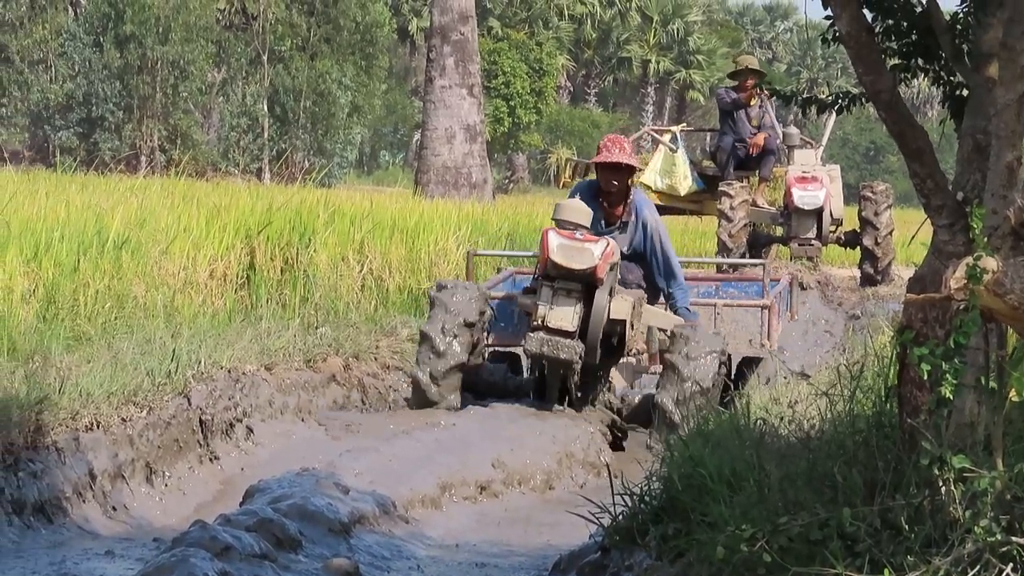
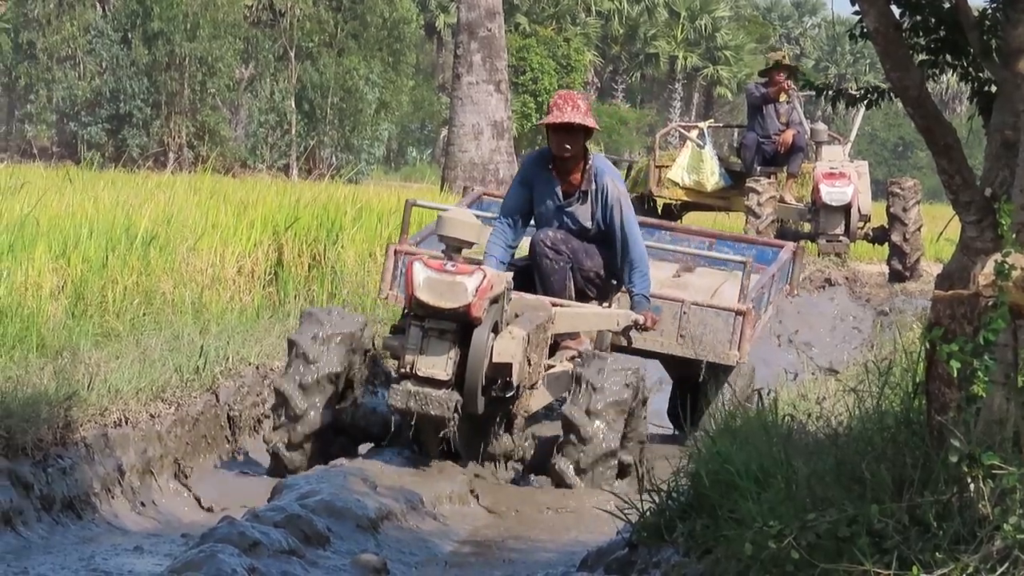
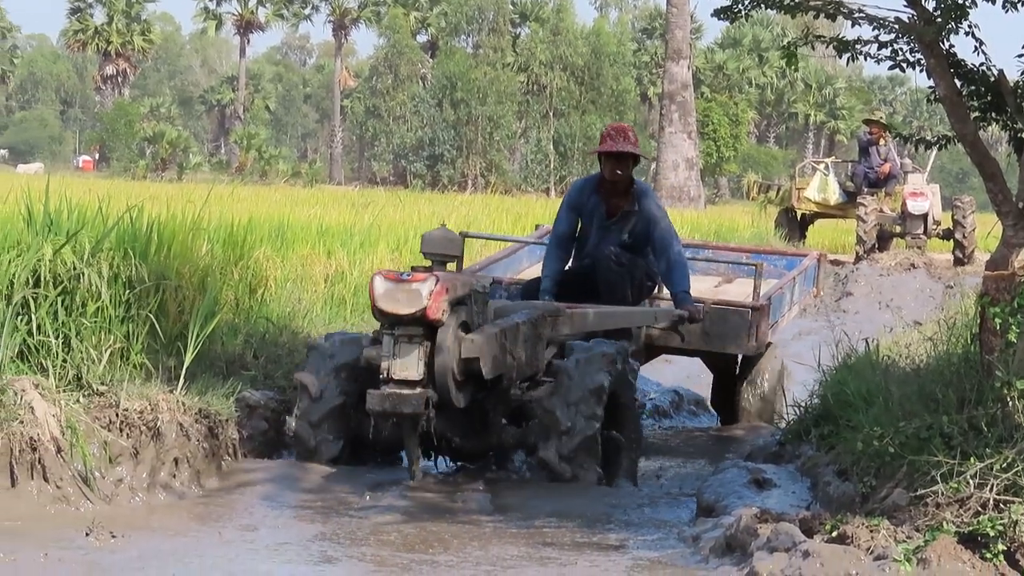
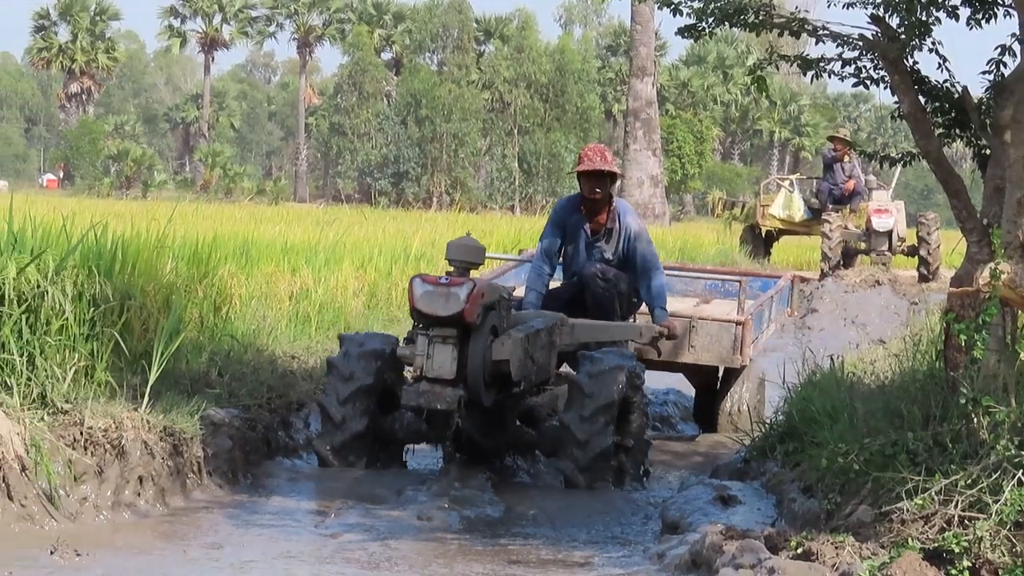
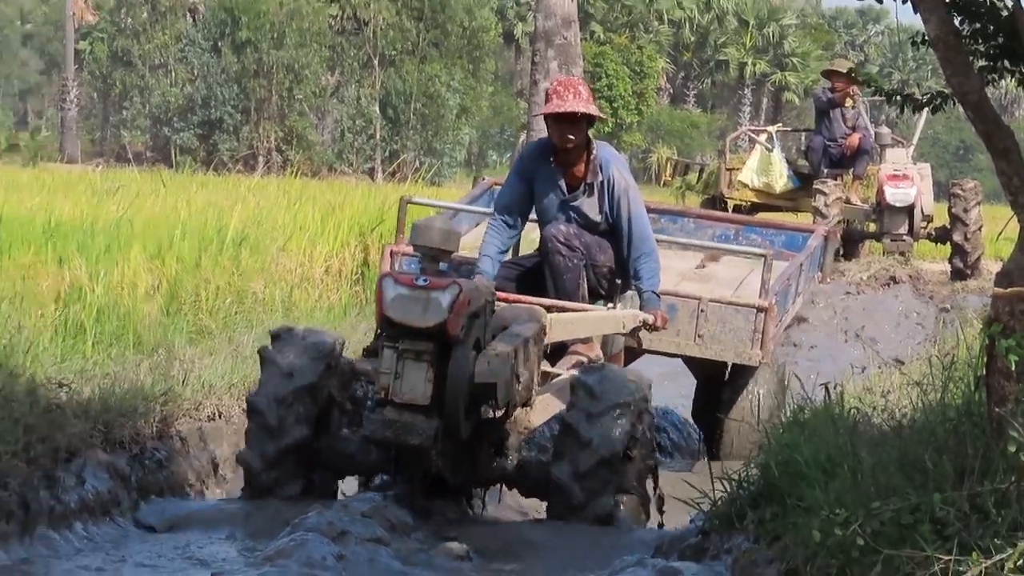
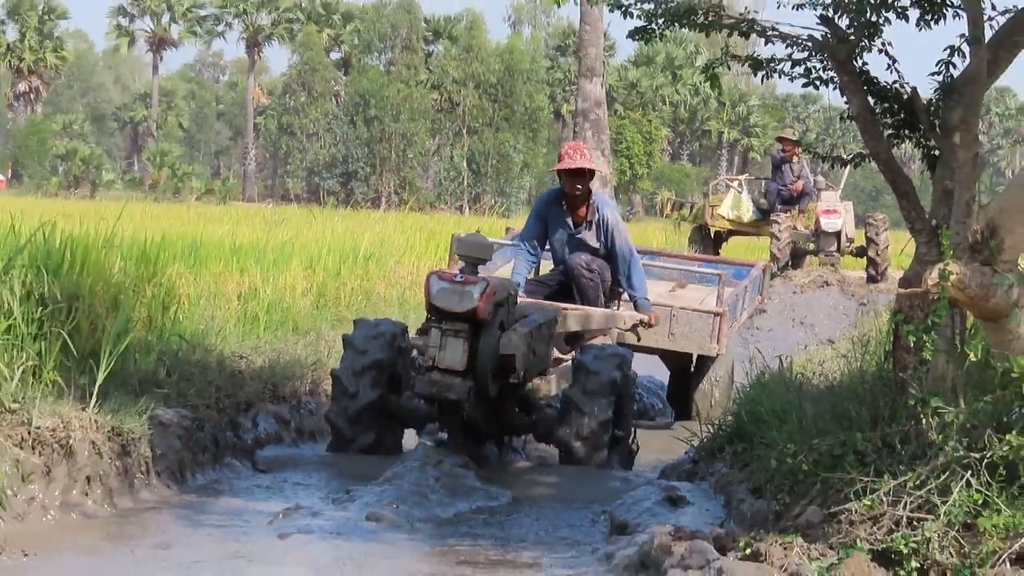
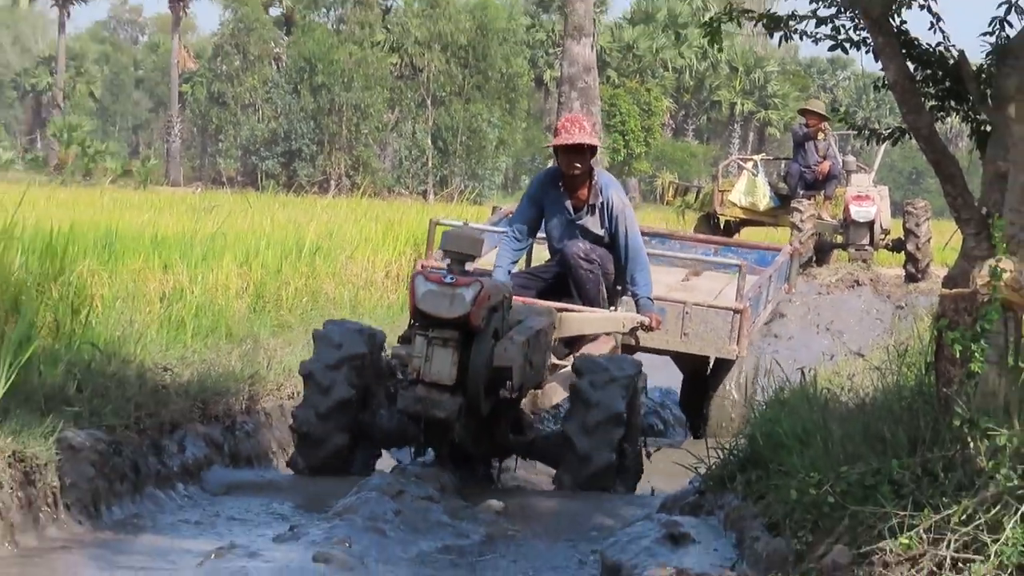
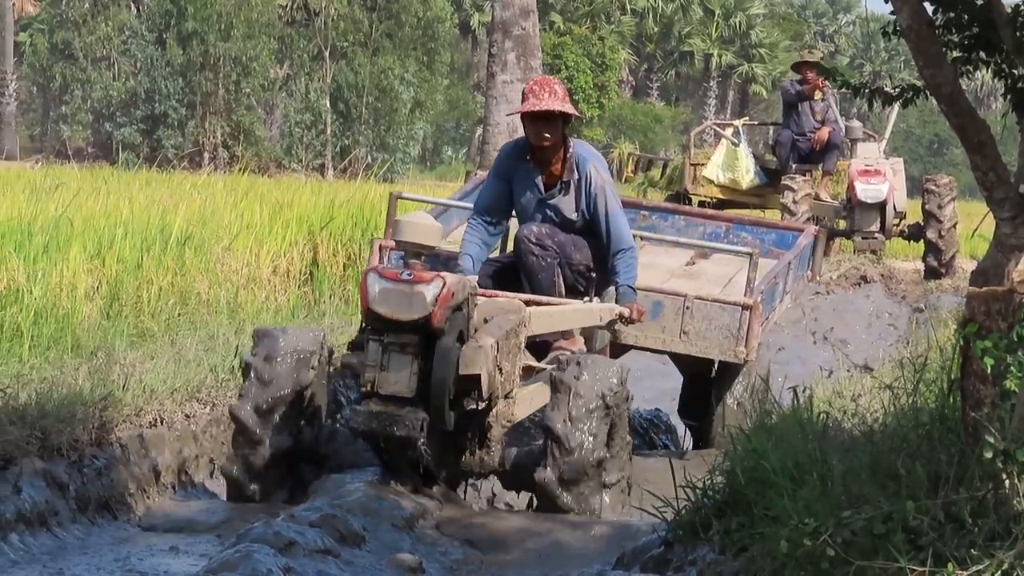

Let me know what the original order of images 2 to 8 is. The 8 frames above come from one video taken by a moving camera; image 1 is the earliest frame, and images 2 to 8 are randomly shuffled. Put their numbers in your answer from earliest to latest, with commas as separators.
2, 8, 5, 7, 6, 4, 3
